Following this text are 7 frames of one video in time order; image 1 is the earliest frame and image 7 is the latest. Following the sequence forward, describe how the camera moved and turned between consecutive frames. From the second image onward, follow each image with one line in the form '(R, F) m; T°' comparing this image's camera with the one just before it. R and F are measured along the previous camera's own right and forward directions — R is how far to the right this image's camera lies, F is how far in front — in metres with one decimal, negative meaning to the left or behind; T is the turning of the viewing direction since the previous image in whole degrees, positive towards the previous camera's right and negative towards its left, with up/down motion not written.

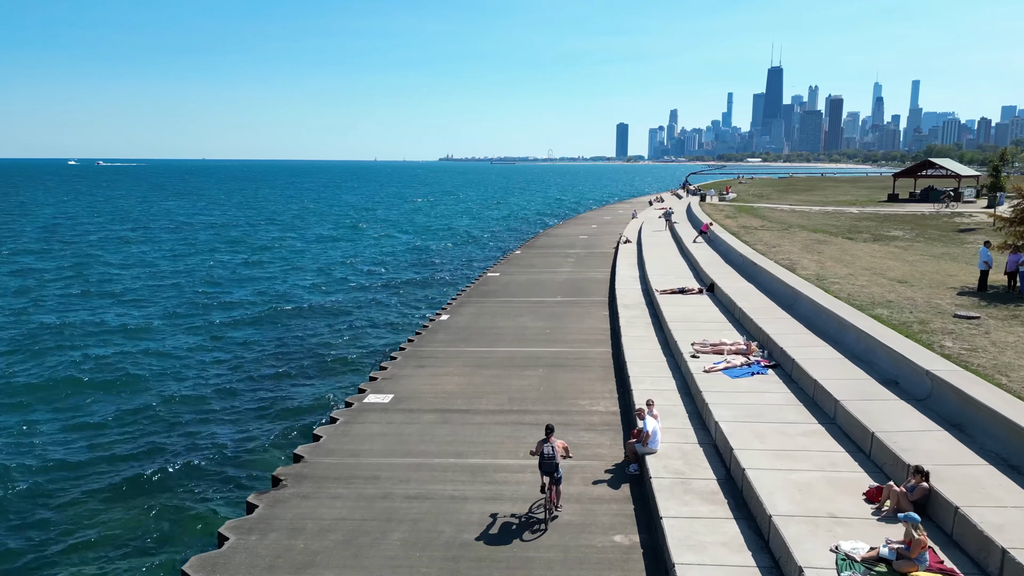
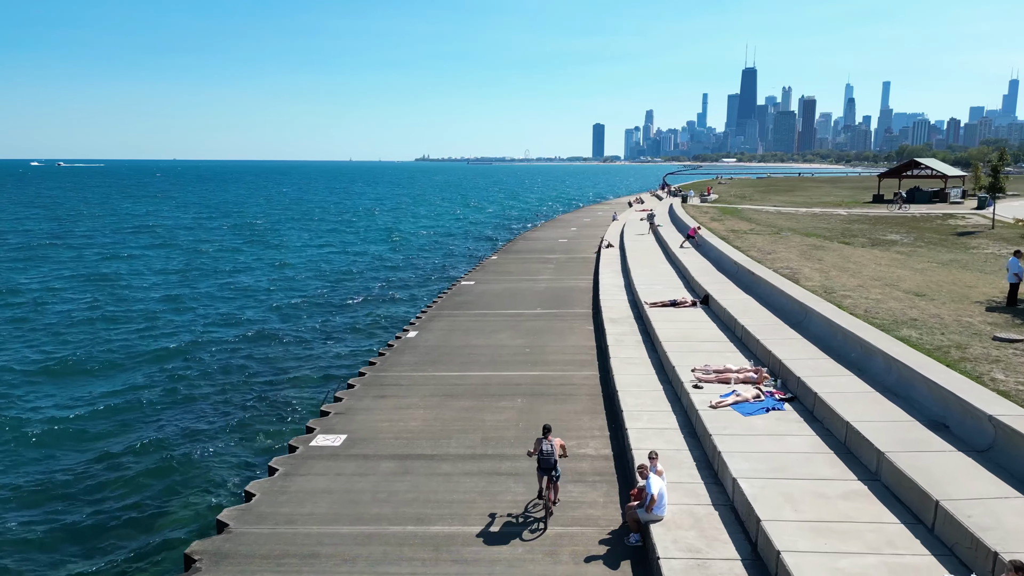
(+0.1, +2.2) m; +2°
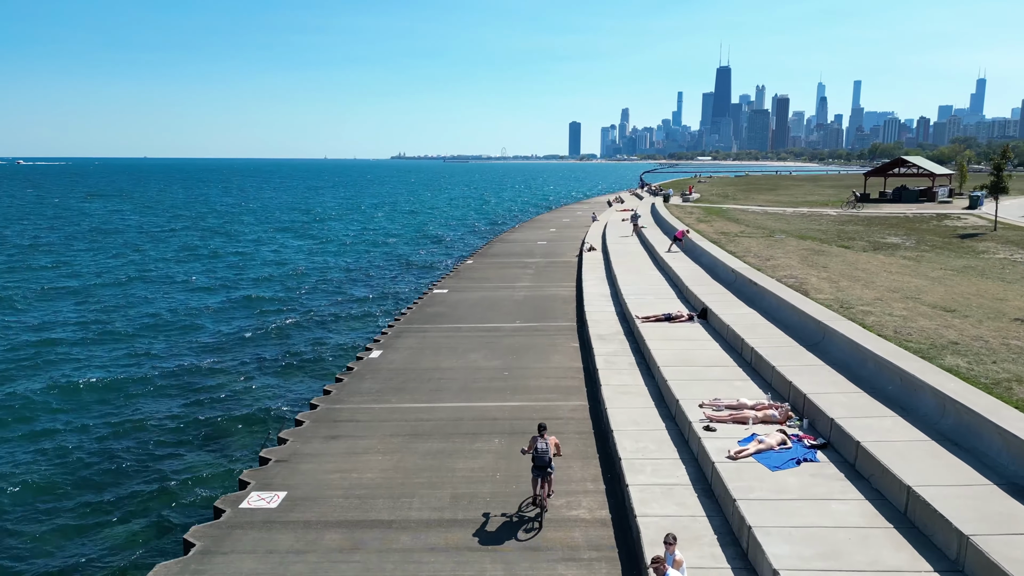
(0.0, +2.3) m; +2°
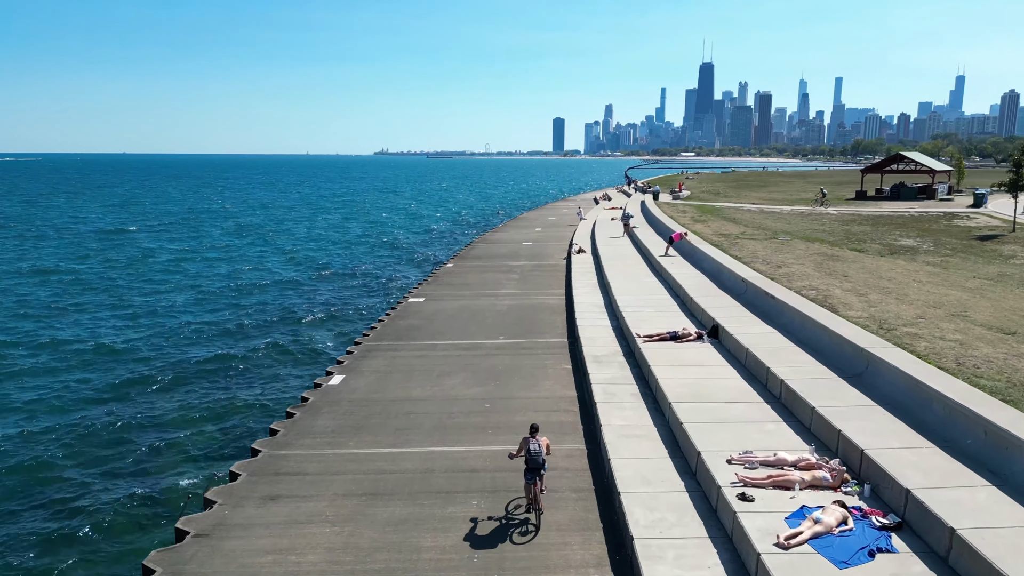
(0.0, +2.5) m; +1°
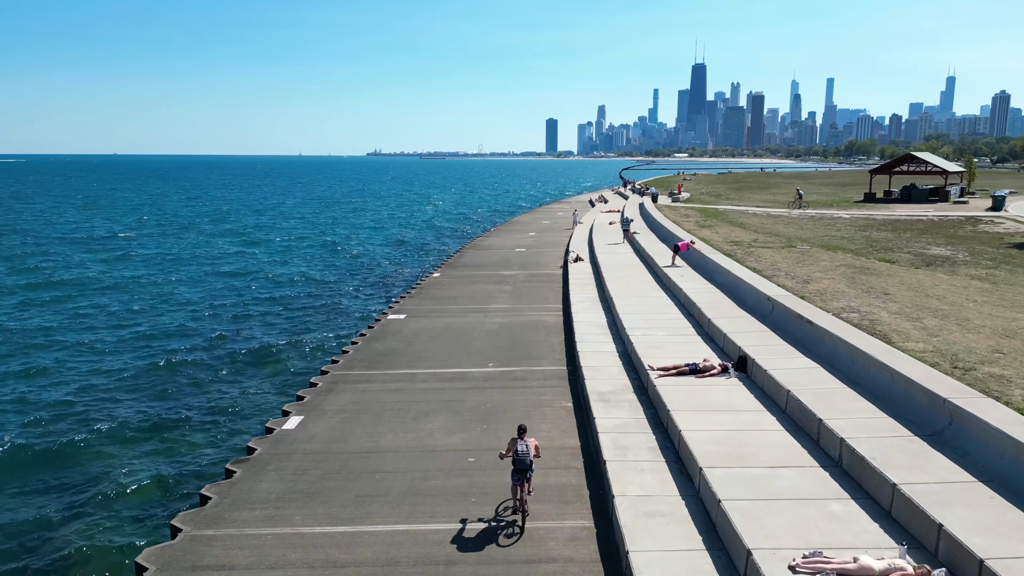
(+0.1, +2.6) m; +1°
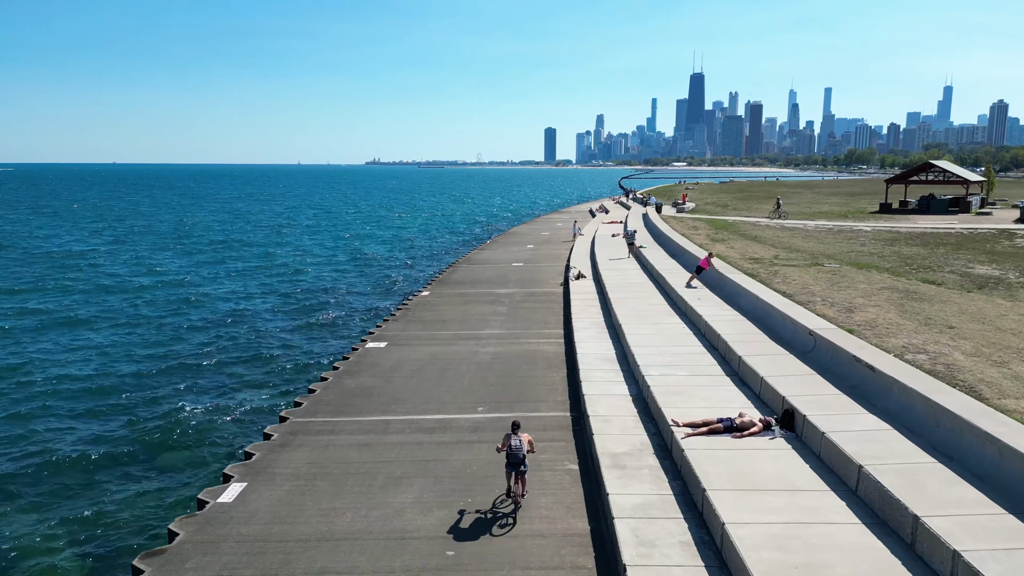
(+0.1, +2.7) m; 0°
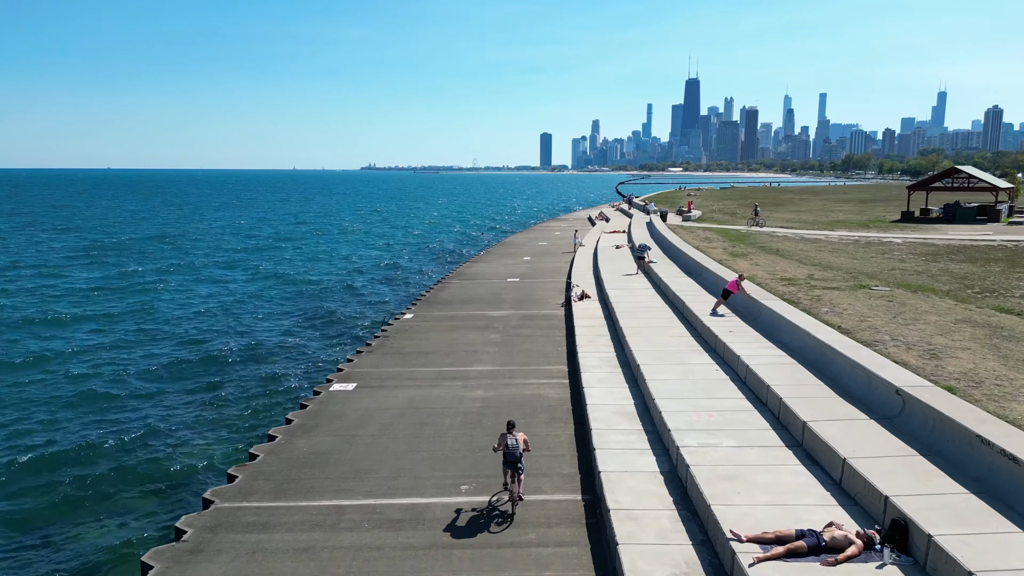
(0.0, +3.4) m; 0°
